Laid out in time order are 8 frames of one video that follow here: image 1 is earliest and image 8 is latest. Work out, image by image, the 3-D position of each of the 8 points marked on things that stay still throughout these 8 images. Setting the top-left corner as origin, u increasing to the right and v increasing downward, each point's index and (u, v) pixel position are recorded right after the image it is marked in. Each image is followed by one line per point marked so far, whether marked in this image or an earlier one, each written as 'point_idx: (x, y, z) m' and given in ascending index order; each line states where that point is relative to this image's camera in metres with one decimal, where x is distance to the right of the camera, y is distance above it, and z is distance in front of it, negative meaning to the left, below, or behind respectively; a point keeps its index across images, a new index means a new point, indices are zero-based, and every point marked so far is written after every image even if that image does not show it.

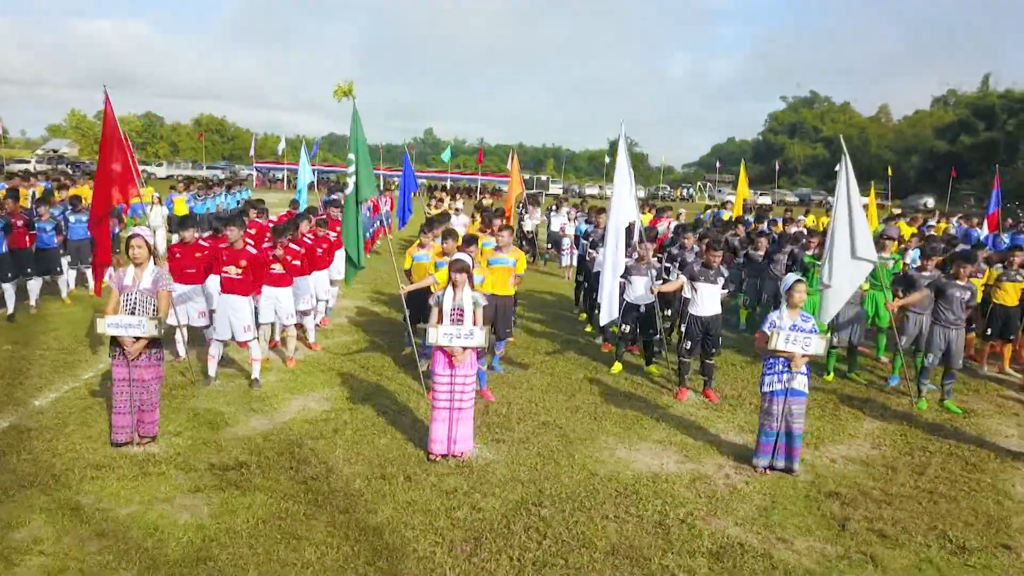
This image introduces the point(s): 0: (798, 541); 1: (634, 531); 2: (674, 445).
0: (+1.6, -1.5, +4.8) m
1: (+0.7, -1.4, +4.8) m
2: (+1.2, -1.2, +6.4) m
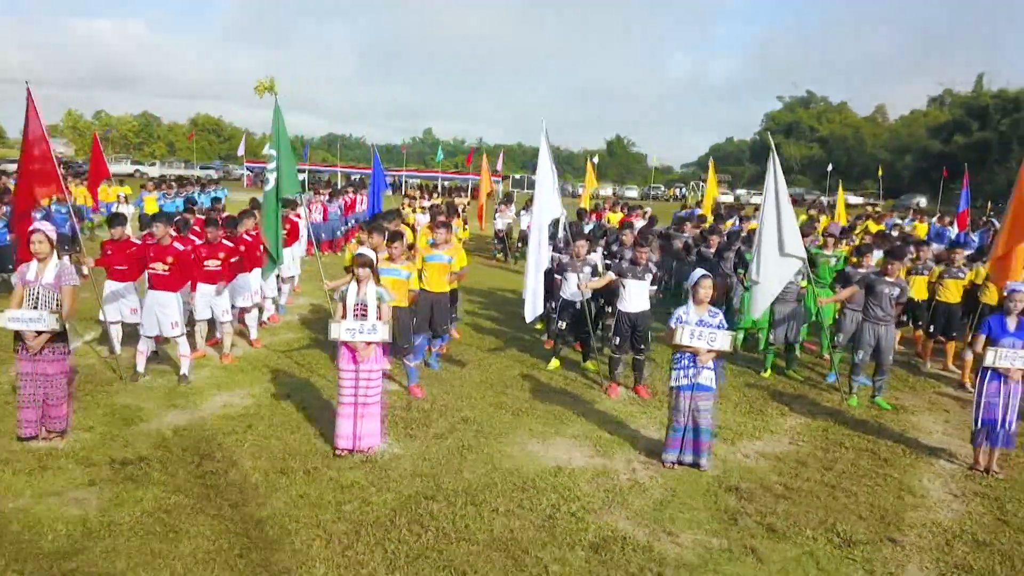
0: (+1.0, -1.4, +4.8) m
1: (+0.1, -1.4, +4.8) m
2: (+0.6, -1.2, +6.4) m
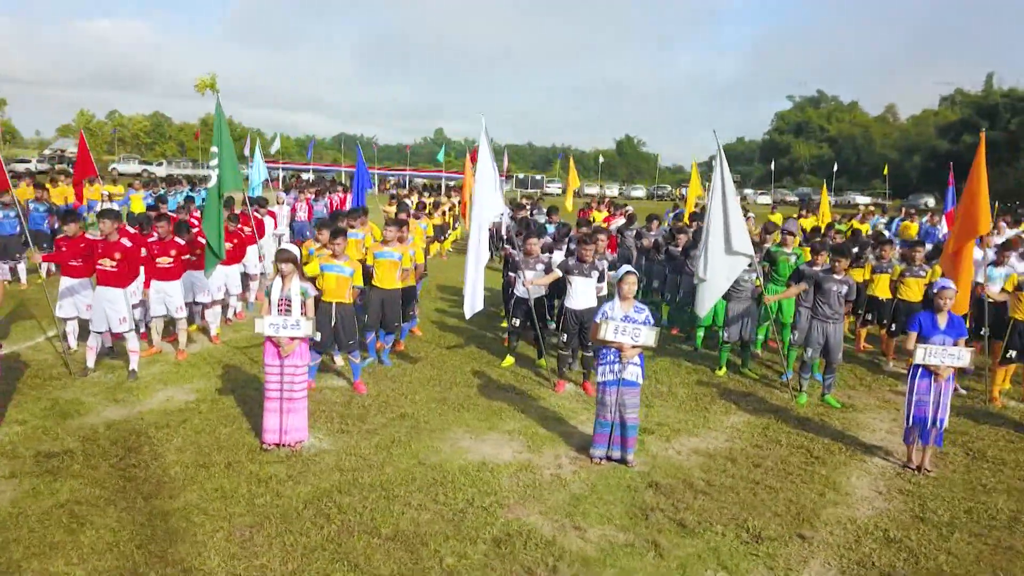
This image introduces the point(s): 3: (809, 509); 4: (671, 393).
0: (+0.5, -1.4, +4.8) m
1: (-0.5, -1.3, +4.8) m
2: (+0.1, -1.1, +6.4) m
3: (+1.9, -1.4, +5.2) m
4: (+1.5, -1.0, +7.9) m
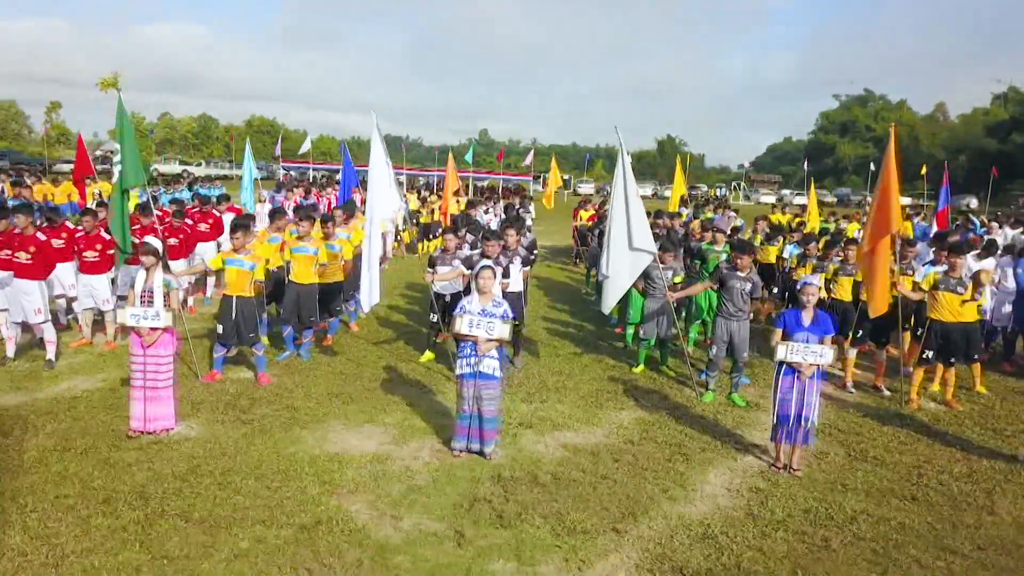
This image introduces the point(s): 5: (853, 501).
0: (-0.6, -1.4, +4.9) m
1: (-1.5, -1.3, +4.9) m
2: (-0.9, -1.1, +6.5) m
3: (+0.8, -1.4, +5.2) m
4: (+0.6, -1.0, +7.9) m
5: (+2.2, -1.4, +5.4) m
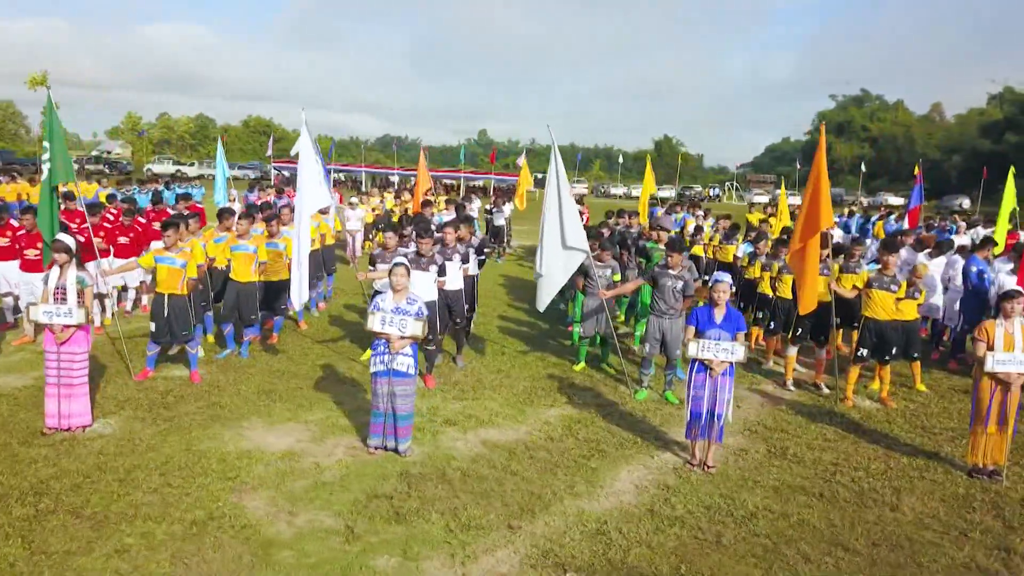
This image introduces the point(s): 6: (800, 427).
0: (-1.2, -1.3, +4.9) m
1: (-2.2, -1.3, +4.9) m
2: (-1.5, -1.1, +6.5) m
3: (+0.2, -1.3, +5.2) m
4: (0.0, -0.9, +7.9) m
5: (+1.6, -1.4, +5.5) m
6: (+2.5, -1.2, +7.1) m
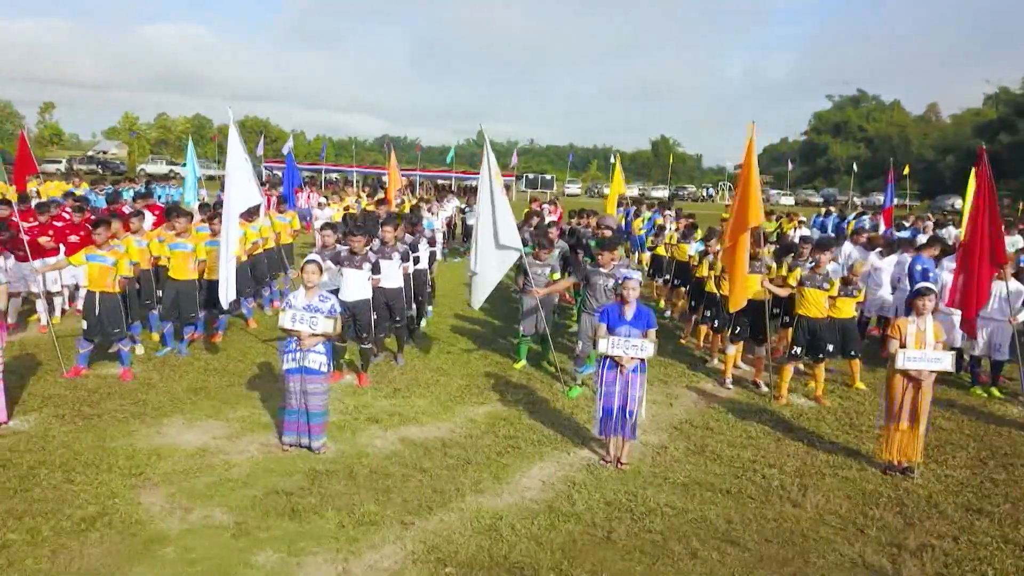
0: (-1.8, -1.3, +4.9) m
1: (-2.8, -1.2, +4.9) m
2: (-2.1, -1.0, +6.5) m
3: (-0.4, -1.3, +5.2) m
4: (-0.6, -0.9, +7.9) m
5: (+1.0, -1.4, +5.5) m
6: (+1.8, -1.2, +7.1) m
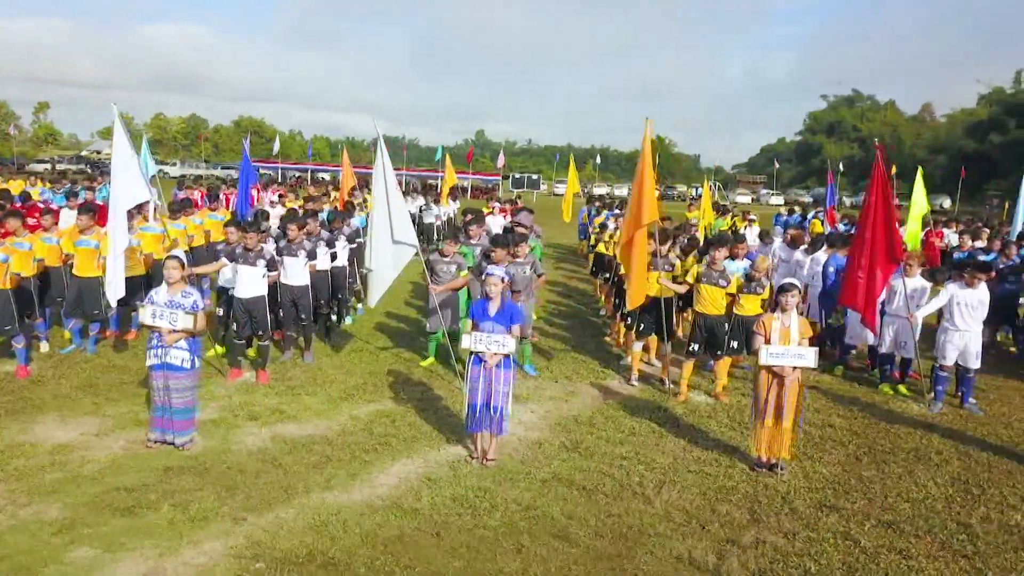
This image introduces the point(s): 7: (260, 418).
0: (-2.8, -1.3, +4.9) m
1: (-3.7, -1.2, +4.9) m
2: (-3.1, -1.0, +6.5) m
3: (-1.4, -1.3, +5.2) m
4: (-1.6, -0.9, +7.9) m
5: (0.0, -1.3, +5.5) m
6: (+0.9, -1.1, +7.1) m
7: (-2.0, -1.0, +6.7) m
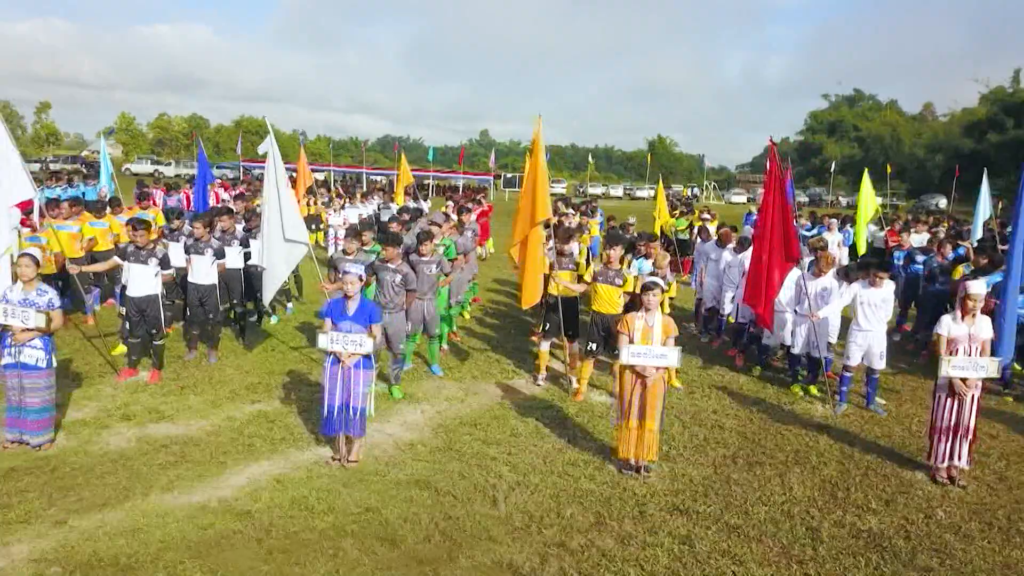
0: (-3.8, -1.3, +4.8) m
1: (-4.7, -1.2, +4.8) m
2: (-4.1, -1.0, +6.4) m
3: (-2.4, -1.3, +5.1) m
4: (-2.6, -0.9, +7.8) m
5: (-1.0, -1.3, +5.4) m
6: (-0.1, -1.1, +7.0) m
7: (-3.0, -1.0, +6.6) m
